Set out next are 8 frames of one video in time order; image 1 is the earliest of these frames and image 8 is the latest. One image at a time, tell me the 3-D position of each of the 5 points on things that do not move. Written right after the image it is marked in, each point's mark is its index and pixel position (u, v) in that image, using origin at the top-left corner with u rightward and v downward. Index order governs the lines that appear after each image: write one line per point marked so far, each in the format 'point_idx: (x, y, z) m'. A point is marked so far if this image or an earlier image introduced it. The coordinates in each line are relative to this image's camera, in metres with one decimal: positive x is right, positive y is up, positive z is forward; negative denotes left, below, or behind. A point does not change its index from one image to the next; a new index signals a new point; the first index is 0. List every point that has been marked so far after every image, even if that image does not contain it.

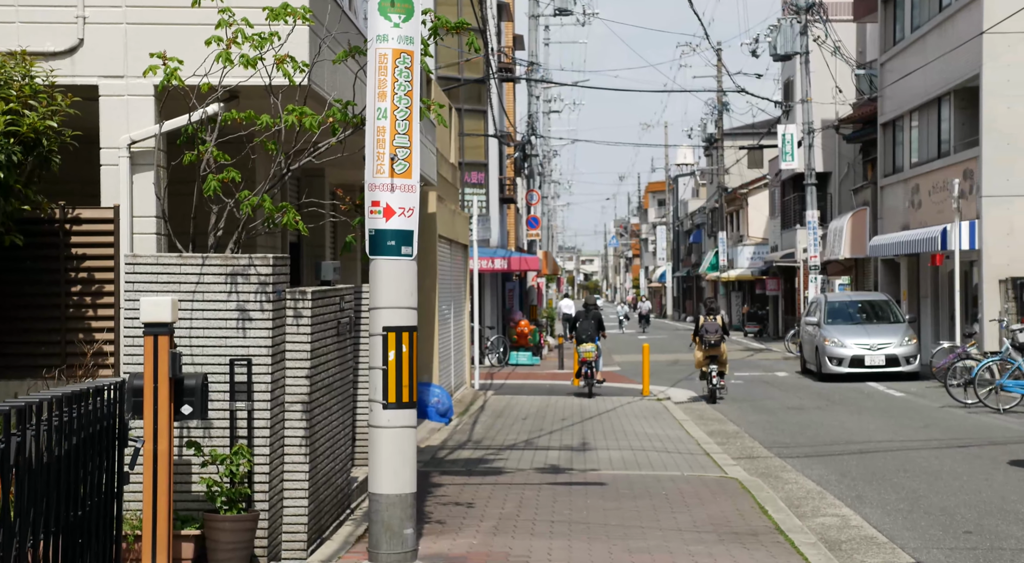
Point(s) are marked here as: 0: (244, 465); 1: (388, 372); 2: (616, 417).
0: (-1.5, -1.0, +6.8) m
1: (-0.7, -0.5, +7.0) m
2: (+1.4, -1.8, +16.3) m
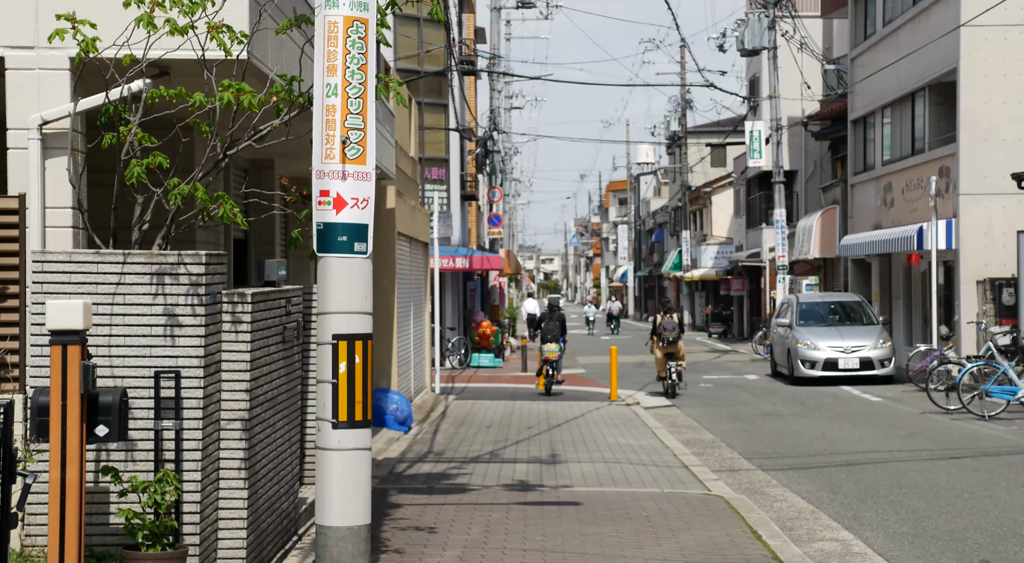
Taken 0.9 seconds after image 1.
0: (-1.7, -1.0, +5.9) m
1: (-0.9, -0.5, +6.1) m
2: (+0.9, -1.8, +15.4) m
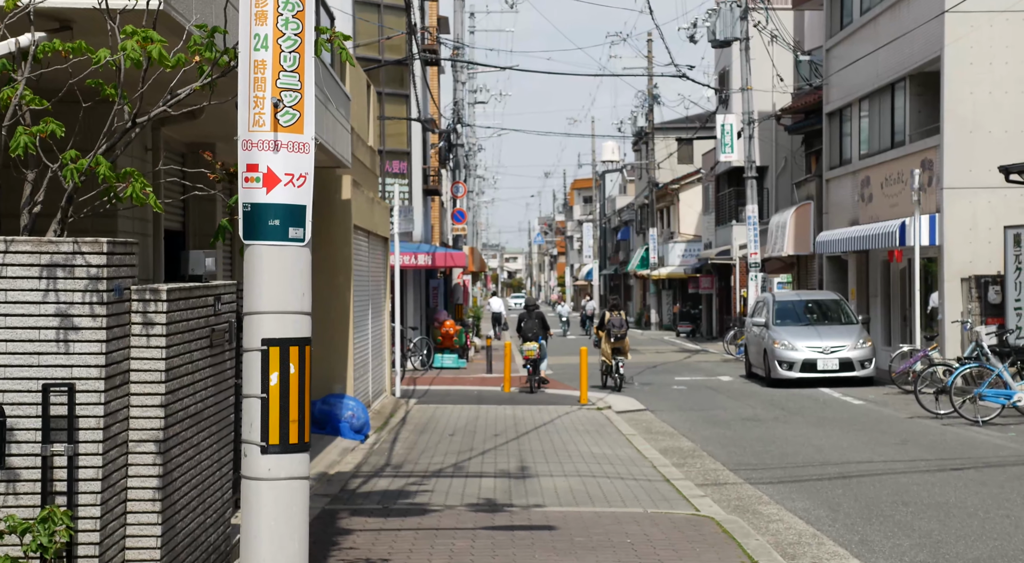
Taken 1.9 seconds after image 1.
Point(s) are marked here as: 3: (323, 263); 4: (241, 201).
0: (-1.8, -1.0, +4.8) m
1: (-1.0, -0.5, +5.0) m
2: (+0.5, -1.8, +14.4) m
3: (-2.2, +0.2, +13.9) m
4: (-1.1, +0.3, +5.0) m
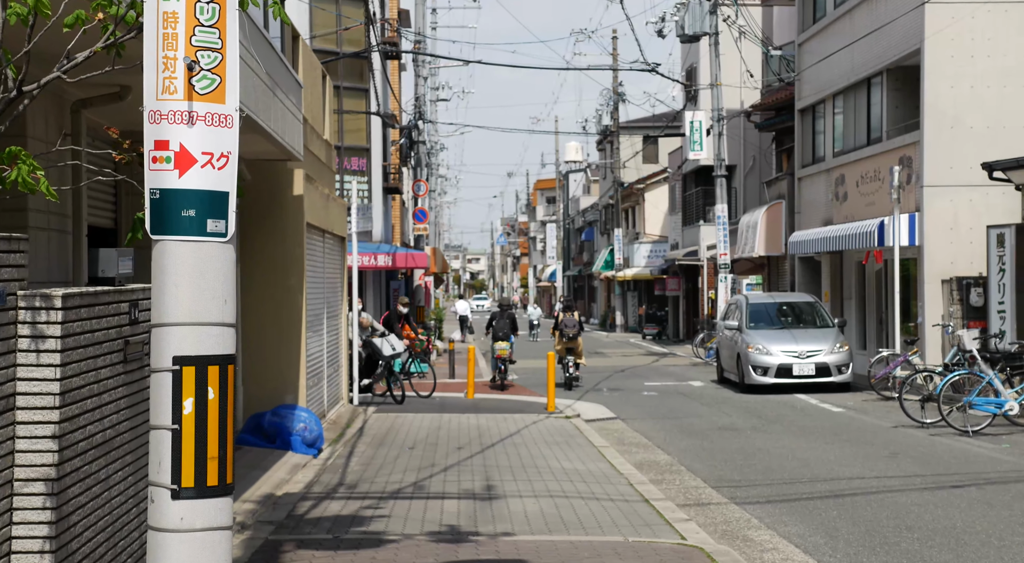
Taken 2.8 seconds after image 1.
0: (-1.9, -1.0, +3.8) m
1: (-1.1, -0.5, +4.1) m
2: (+0.1, -1.8, +13.5) m
3: (-2.6, +0.2, +12.9) m
4: (-1.2, +0.3, +4.1) m
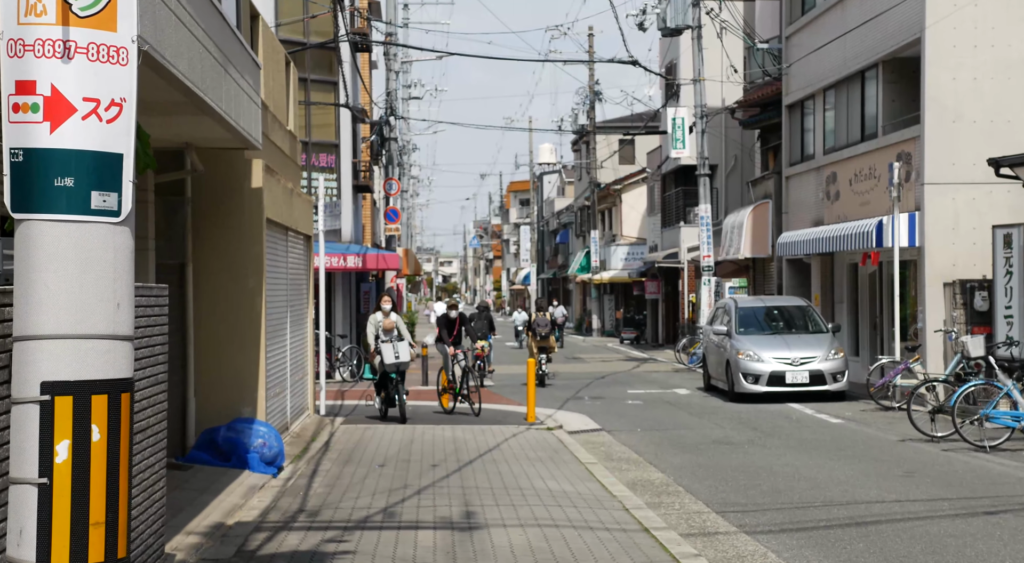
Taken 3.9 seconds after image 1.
0: (-1.9, -1.0, +2.6) m
1: (-1.1, -0.5, +2.9) m
2: (-0.1, -1.8, +12.4) m
3: (-2.8, +0.2, +11.7) m
4: (-1.2, +0.3, +2.9) m
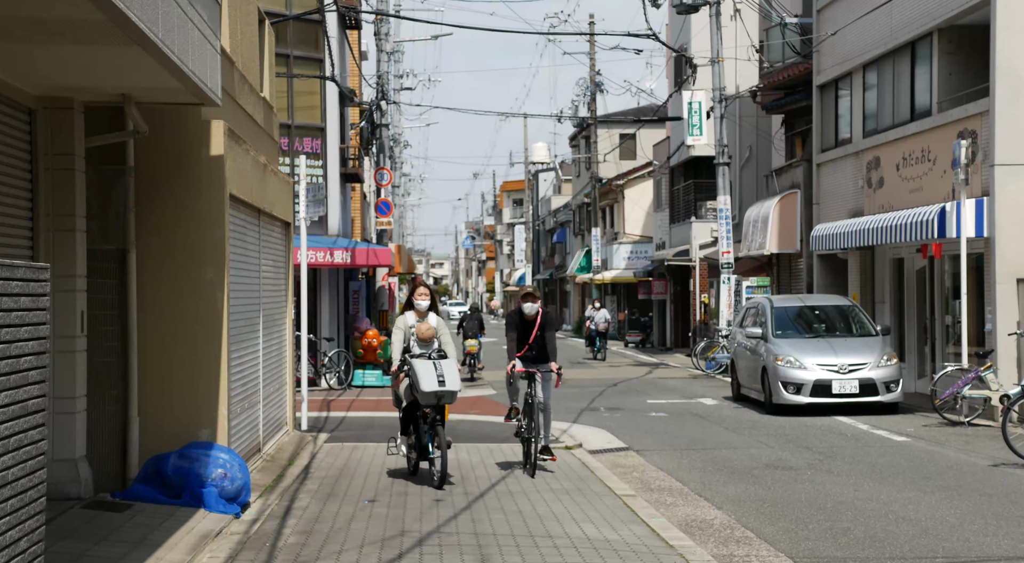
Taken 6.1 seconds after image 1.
0: (-1.6, -0.9, +0.3) m
1: (-0.9, -0.4, +0.6) m
2: (+0.1, -1.8, +10.1) m
3: (-2.6, +0.3, +9.4) m
4: (-1.0, +0.4, +0.6) m
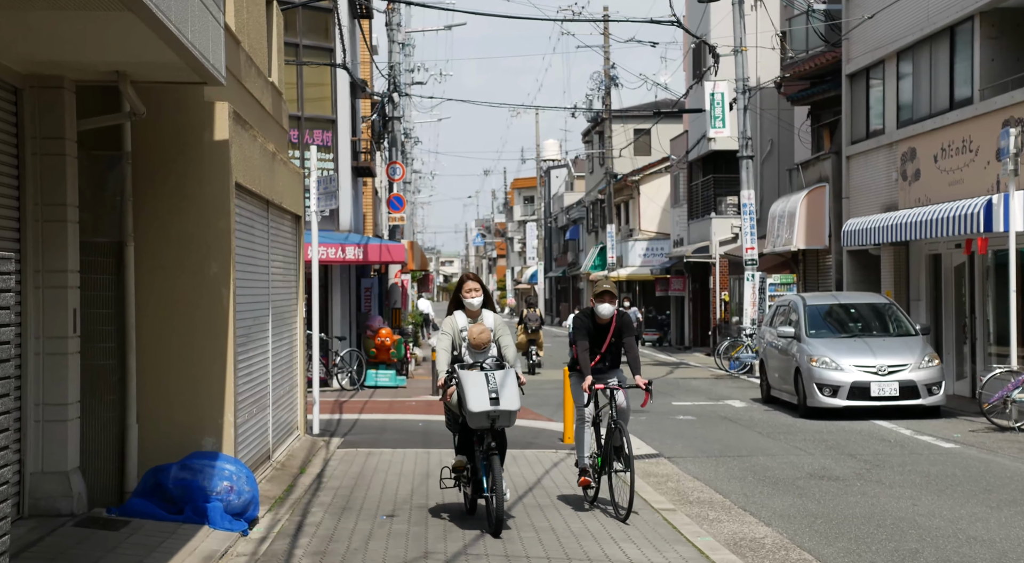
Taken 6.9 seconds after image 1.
0: (-1.5, -0.9, -0.5) m
1: (-0.7, -0.4, -0.1) m
2: (+0.3, -1.8, +9.3) m
3: (-2.4, +0.3, +8.7) m
4: (-0.8, +0.4, -0.1) m
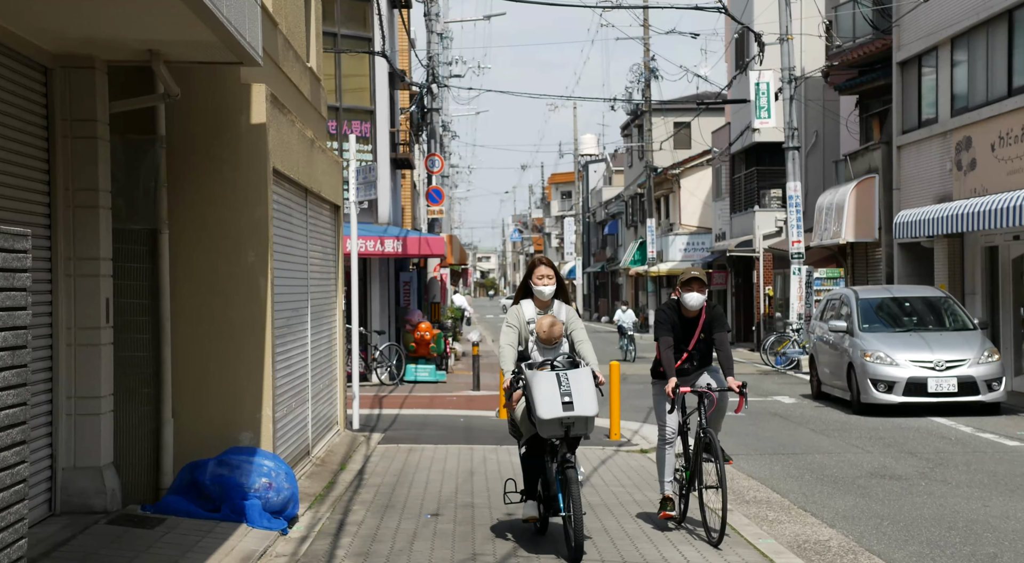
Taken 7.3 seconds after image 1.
0: (-1.4, -0.9, -0.8) m
1: (-0.6, -0.4, -0.5) m
2: (+0.7, -1.7, +8.9) m
3: (-2.0, +0.4, +8.3) m
4: (-0.7, +0.5, -0.5) m
